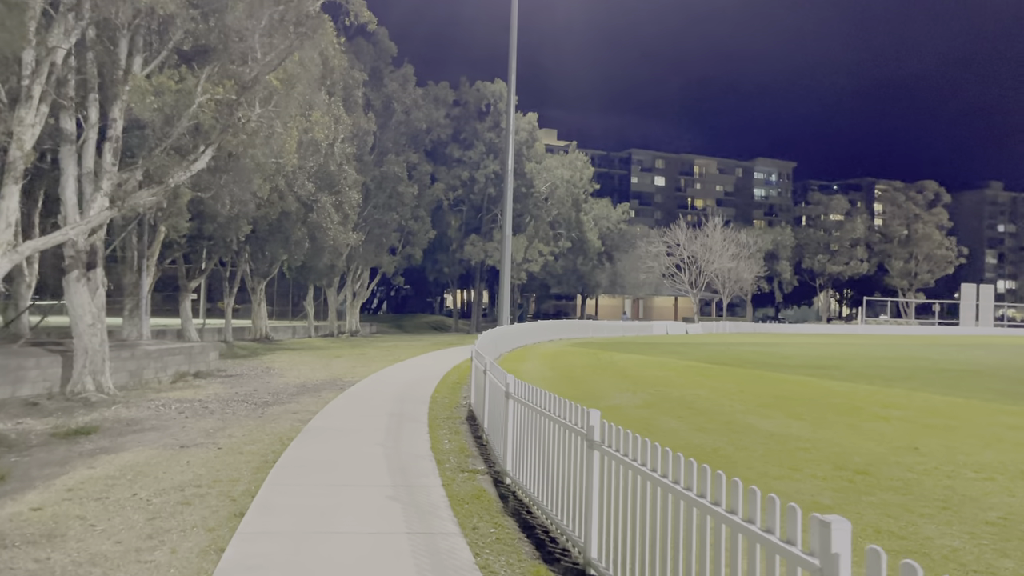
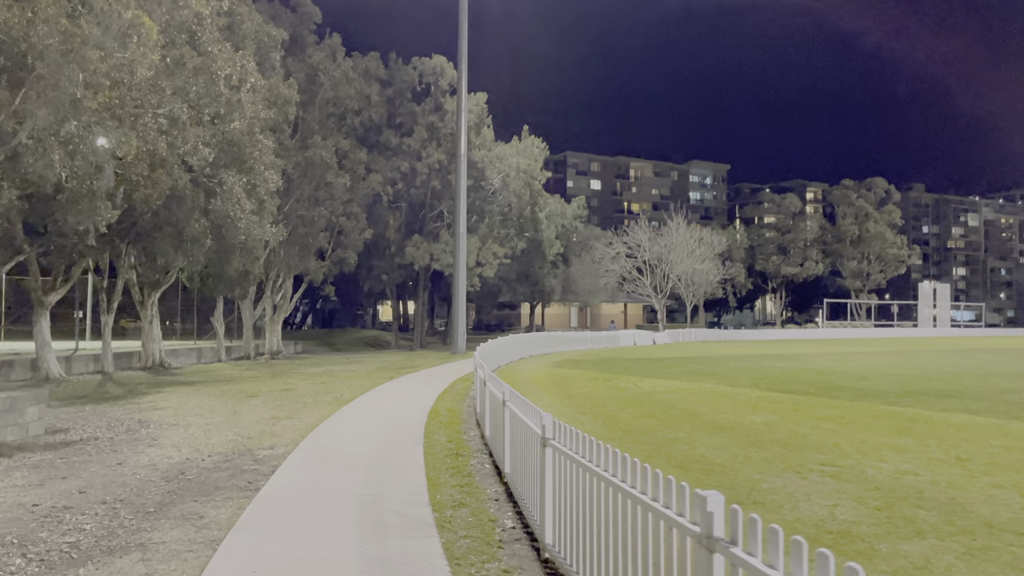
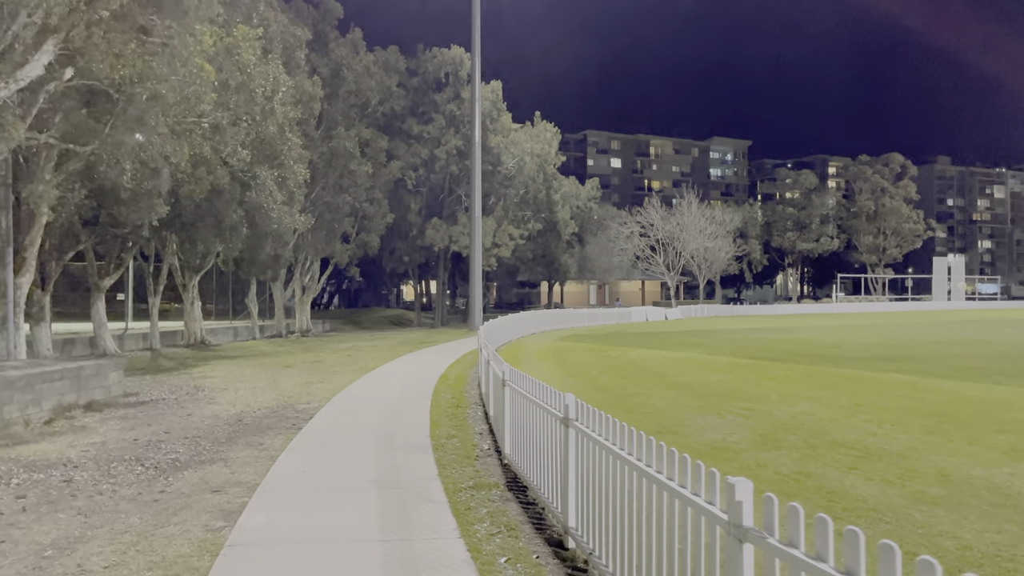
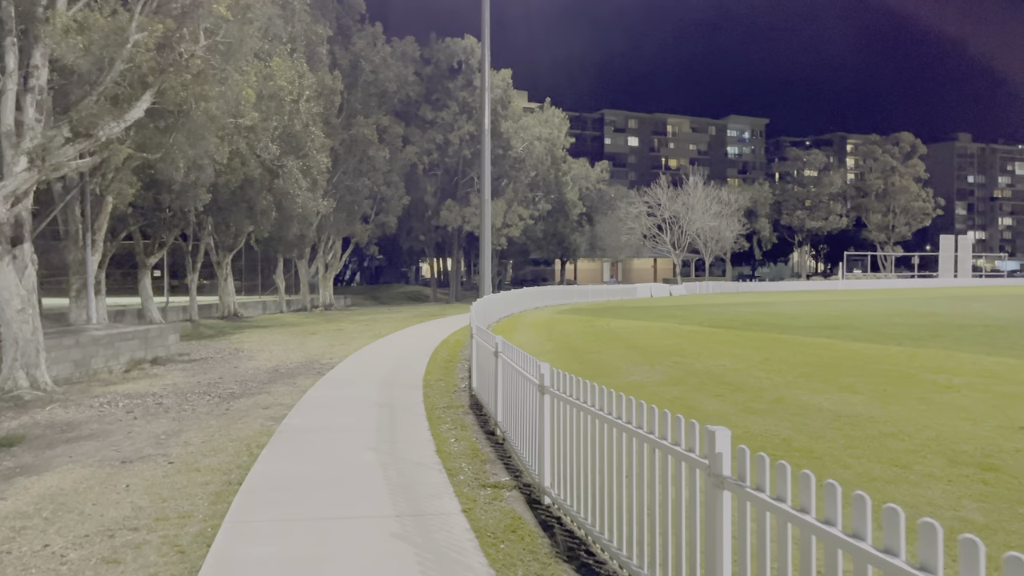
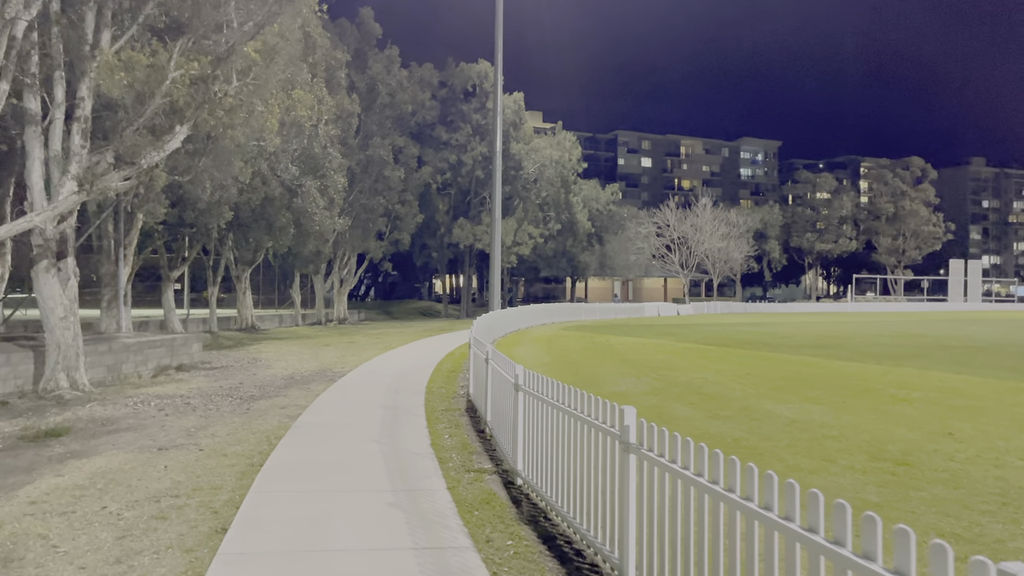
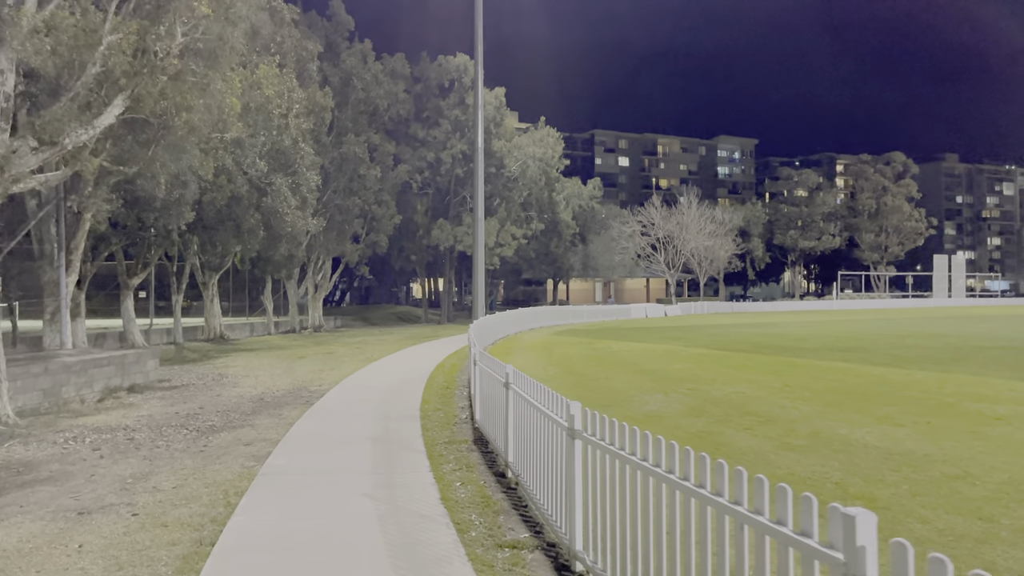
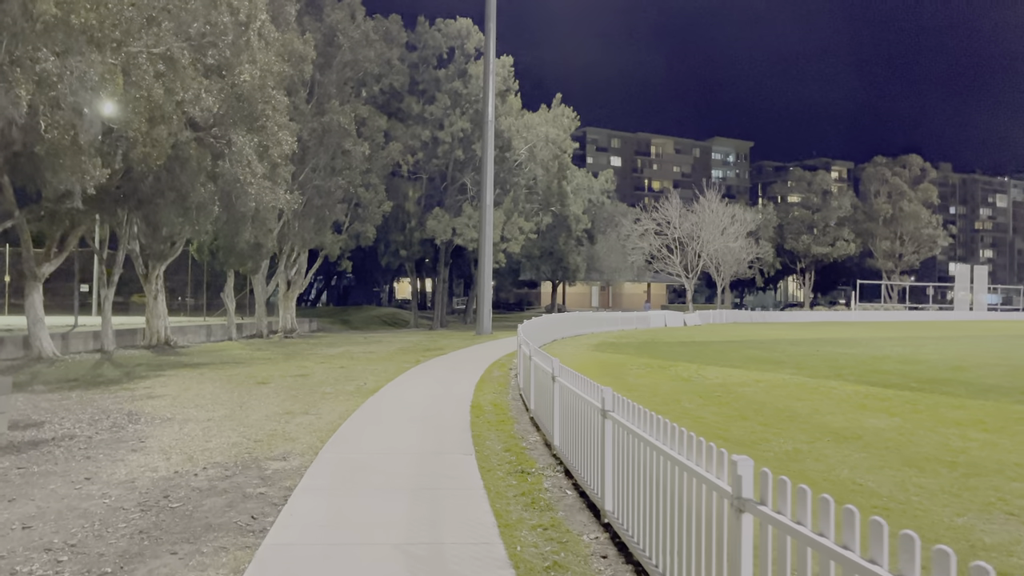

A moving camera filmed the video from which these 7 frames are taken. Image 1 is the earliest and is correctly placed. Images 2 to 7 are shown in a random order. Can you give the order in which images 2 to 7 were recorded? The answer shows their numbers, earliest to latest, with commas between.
5, 4, 6, 3, 2, 7
